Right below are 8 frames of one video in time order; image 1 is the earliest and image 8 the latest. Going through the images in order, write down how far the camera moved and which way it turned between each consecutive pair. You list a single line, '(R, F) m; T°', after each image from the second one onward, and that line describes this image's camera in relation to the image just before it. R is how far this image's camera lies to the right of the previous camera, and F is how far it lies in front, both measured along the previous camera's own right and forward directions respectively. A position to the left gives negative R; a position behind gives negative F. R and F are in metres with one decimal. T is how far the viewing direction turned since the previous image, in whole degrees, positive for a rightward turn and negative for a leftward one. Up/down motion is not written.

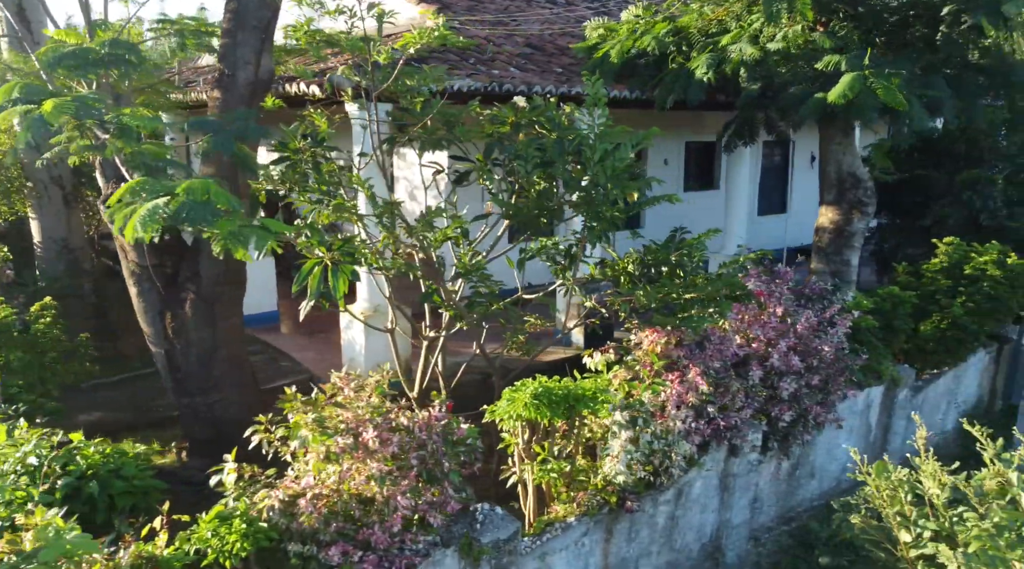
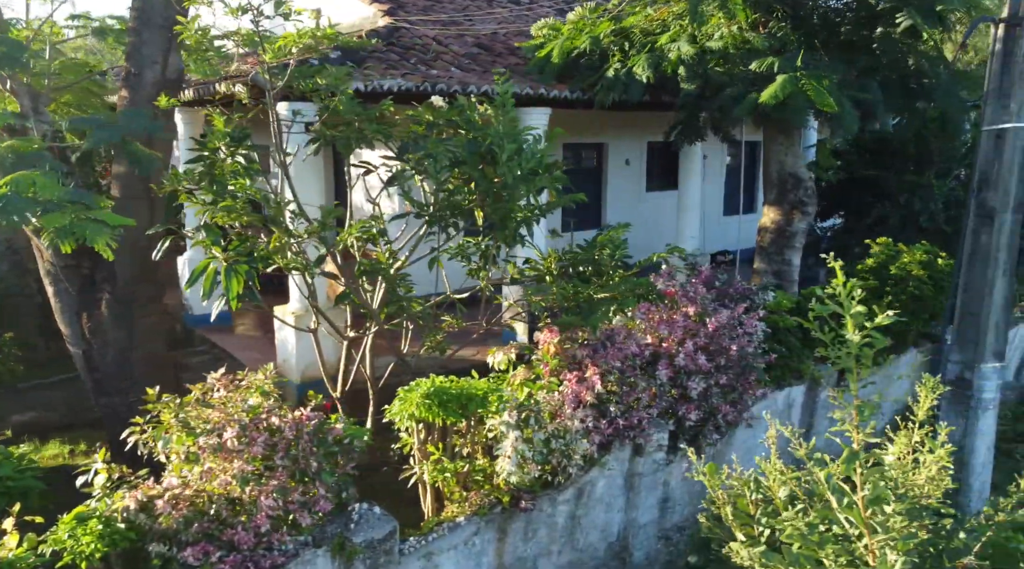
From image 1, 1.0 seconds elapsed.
(+0.5, 0.0) m; +1°
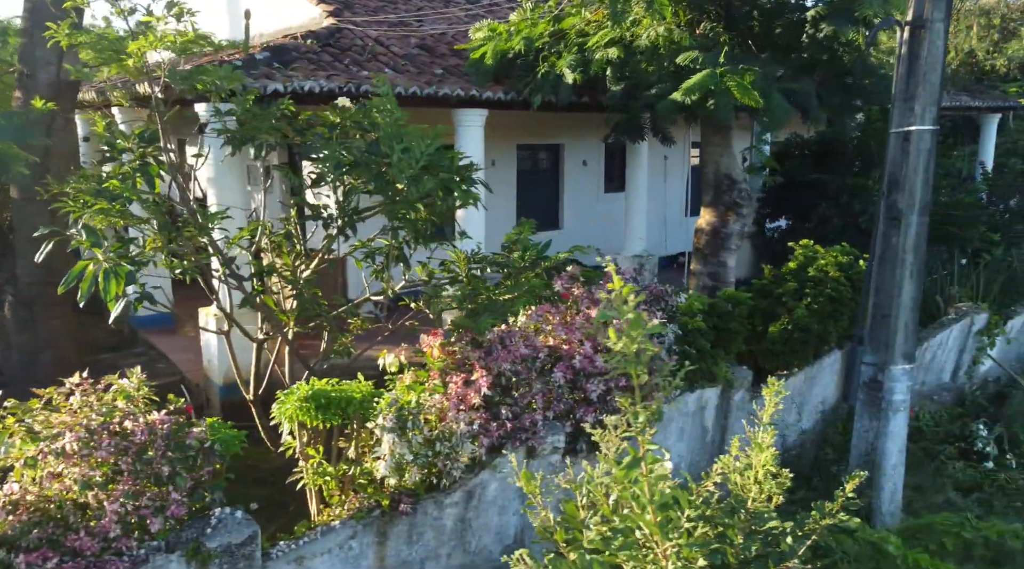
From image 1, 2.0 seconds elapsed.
(+0.5, 0.0) m; +1°
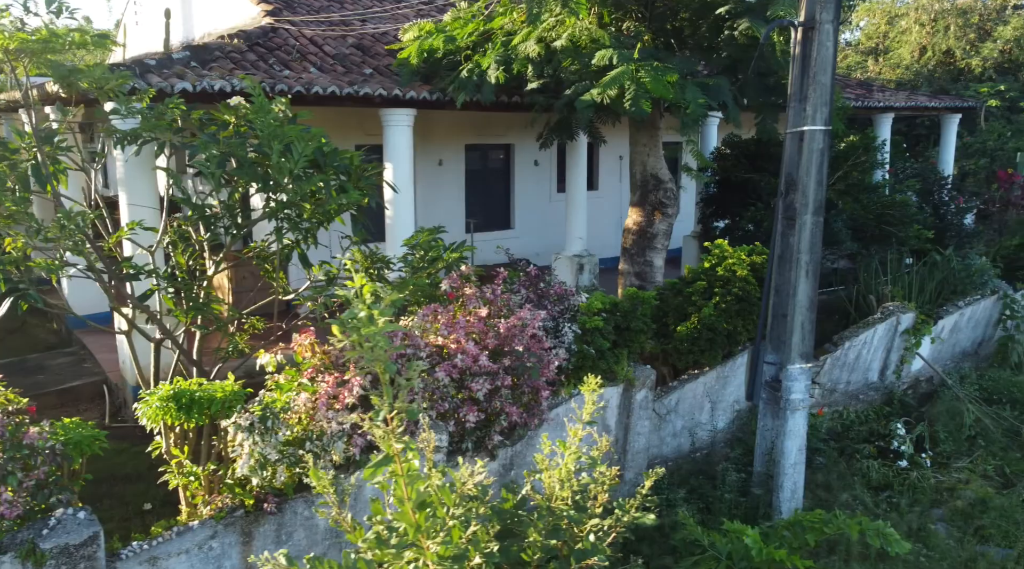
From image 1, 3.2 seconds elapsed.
(+0.6, 0.0) m; +1°
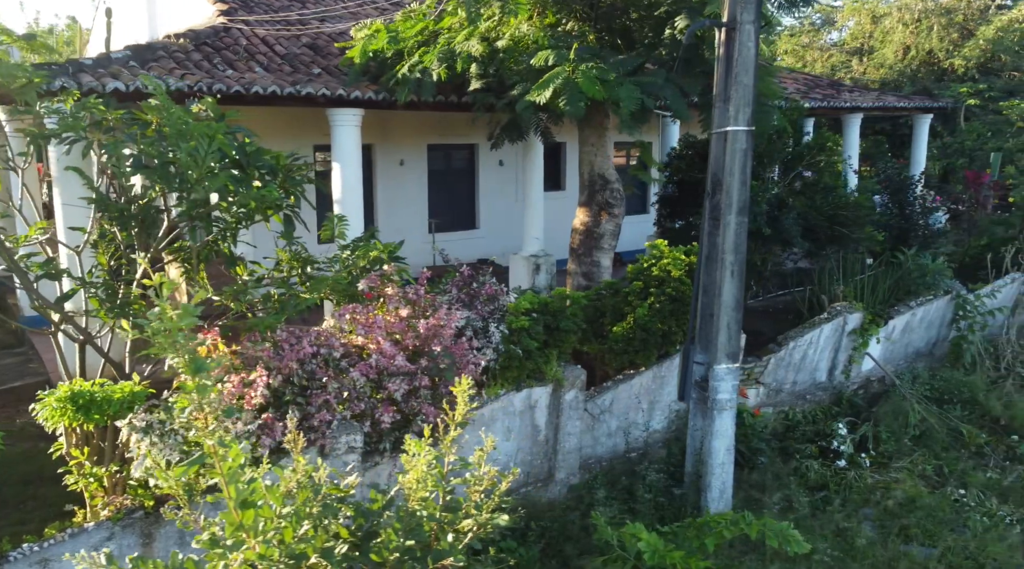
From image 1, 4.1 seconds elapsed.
(+0.4, 0.0) m; 0°
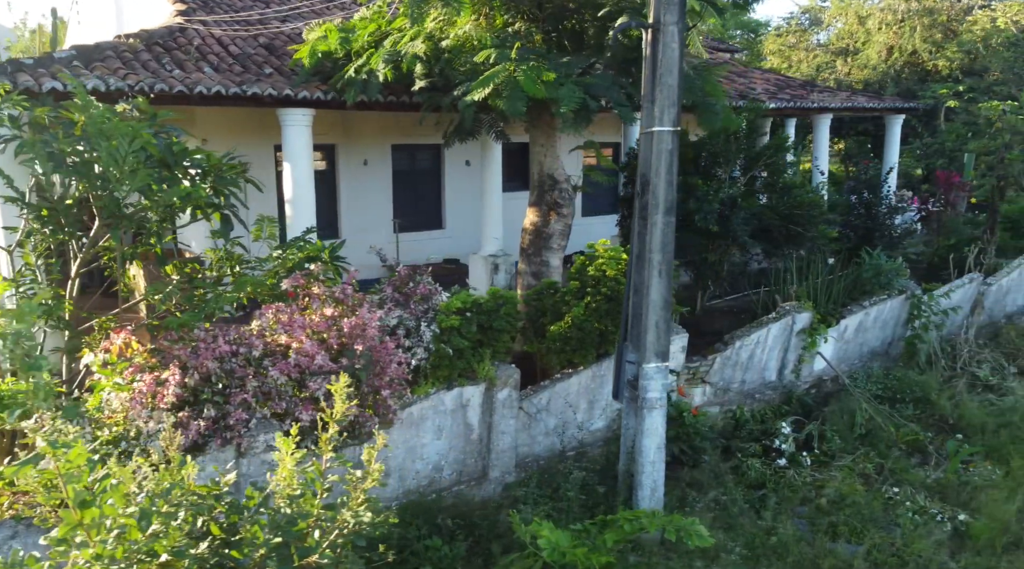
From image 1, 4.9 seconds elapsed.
(+0.4, 0.0) m; 0°
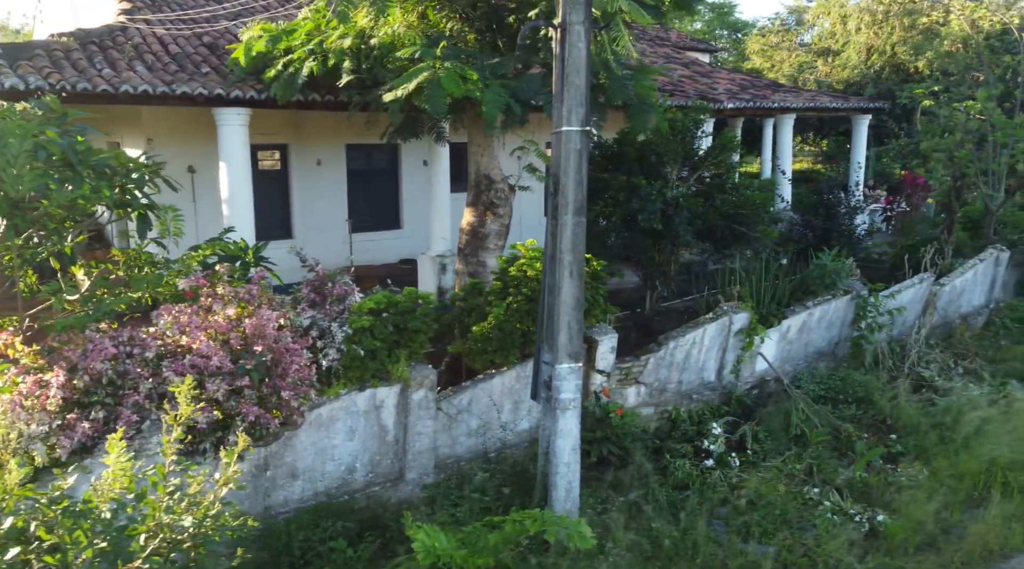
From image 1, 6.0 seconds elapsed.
(+0.5, 0.0) m; 0°
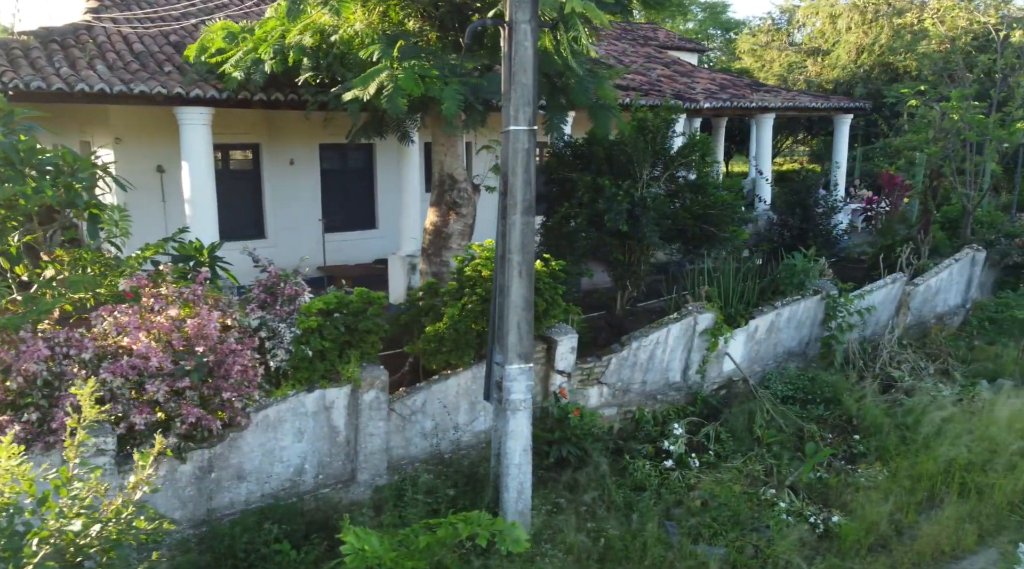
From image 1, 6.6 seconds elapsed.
(+0.3, 0.0) m; 0°
